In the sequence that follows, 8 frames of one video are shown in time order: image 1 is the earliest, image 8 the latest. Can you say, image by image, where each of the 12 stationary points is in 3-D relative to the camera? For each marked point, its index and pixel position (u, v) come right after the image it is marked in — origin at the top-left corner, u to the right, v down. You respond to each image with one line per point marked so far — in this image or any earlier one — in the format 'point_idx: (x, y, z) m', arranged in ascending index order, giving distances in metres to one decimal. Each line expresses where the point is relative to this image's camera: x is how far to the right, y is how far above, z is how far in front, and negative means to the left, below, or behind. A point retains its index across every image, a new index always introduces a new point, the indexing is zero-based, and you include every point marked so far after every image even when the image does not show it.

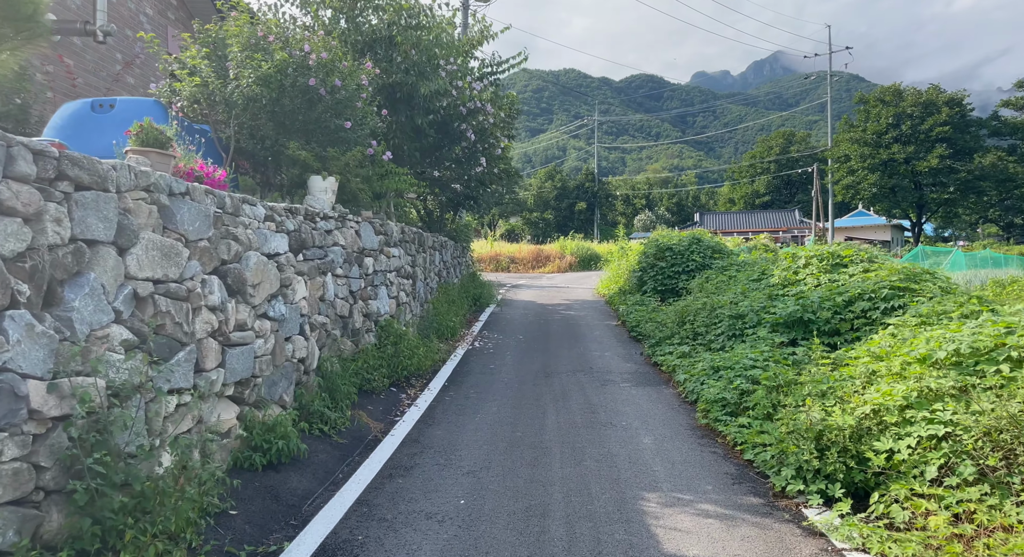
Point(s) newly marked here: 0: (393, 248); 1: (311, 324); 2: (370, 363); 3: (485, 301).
0: (-1.7, +0.4, +9.3) m
1: (-1.9, -0.4, +6.3) m
2: (-1.6, -1.0, +7.6) m
3: (-0.7, -0.6, +17.1) m
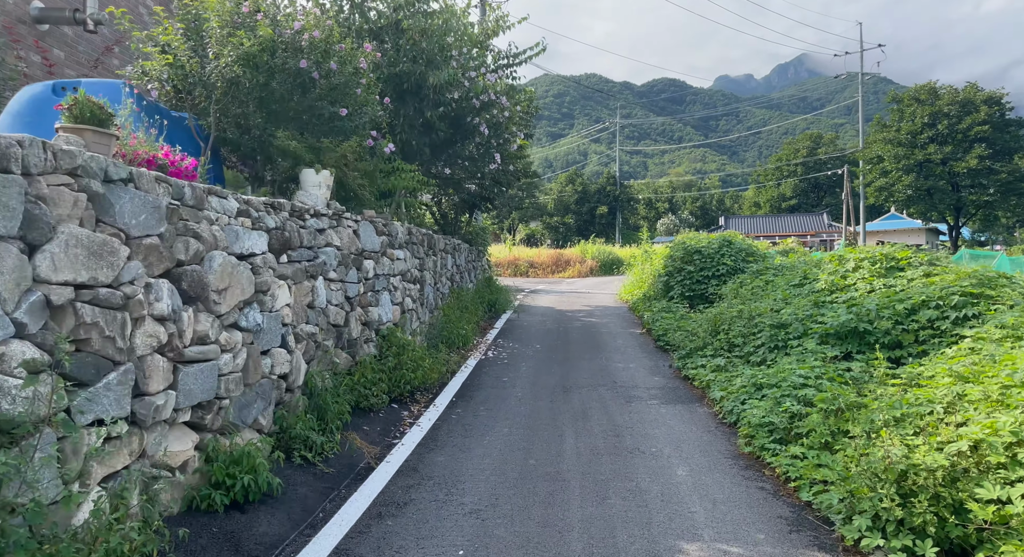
0: (-1.5, +0.4, +8.6) m
1: (-1.8, -0.5, +5.5) m
2: (-1.5, -1.0, +6.8) m
3: (-0.3, -0.7, +16.3) m
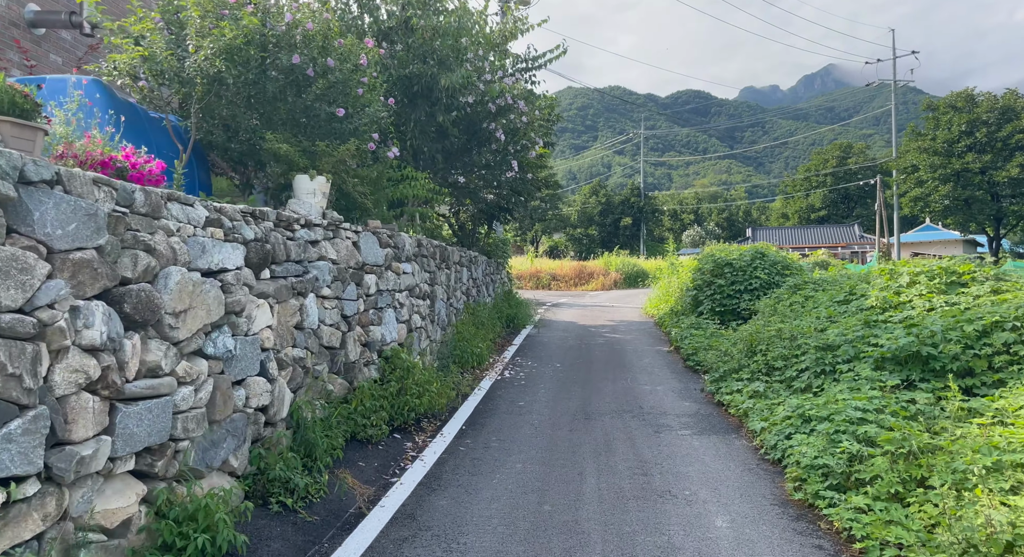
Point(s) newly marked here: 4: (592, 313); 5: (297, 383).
0: (-1.3, +0.2, +7.9) m
1: (-1.7, -0.6, +4.9) m
2: (-1.4, -1.2, +6.1) m
3: (+0.2, -1.0, +15.6) m
4: (+2.4, -1.0, +19.8) m
5: (-1.7, -0.8, +5.2) m
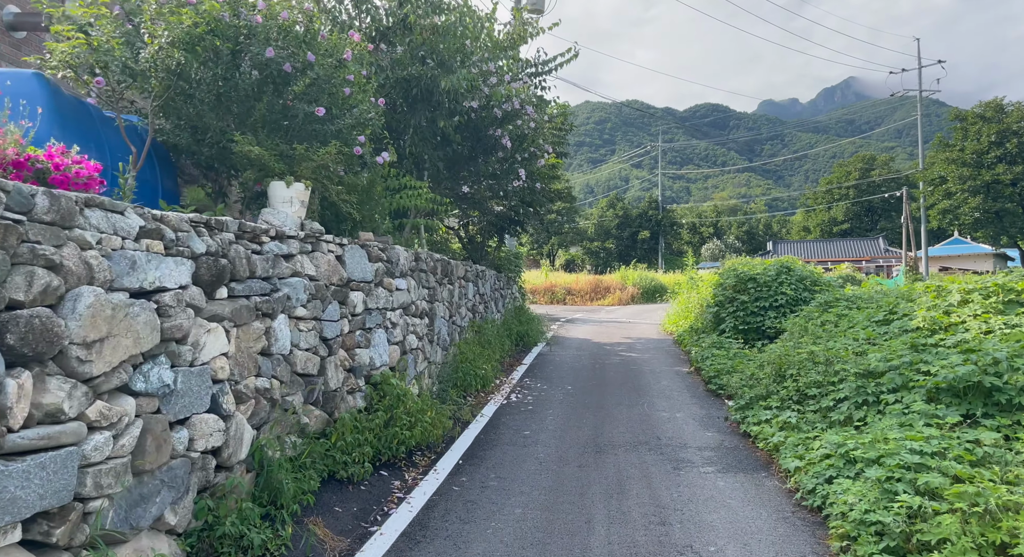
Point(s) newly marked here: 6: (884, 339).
0: (-1.2, 0.0, +7.3) m
1: (-1.7, -0.7, +4.2) m
2: (-1.4, -1.3, +5.5) m
3: (+0.4, -1.4, +14.8) m
4: (+2.8, -1.5, +19.0) m
5: (-1.7, -0.9, +4.5) m
6: (+3.9, -0.6, +6.9) m
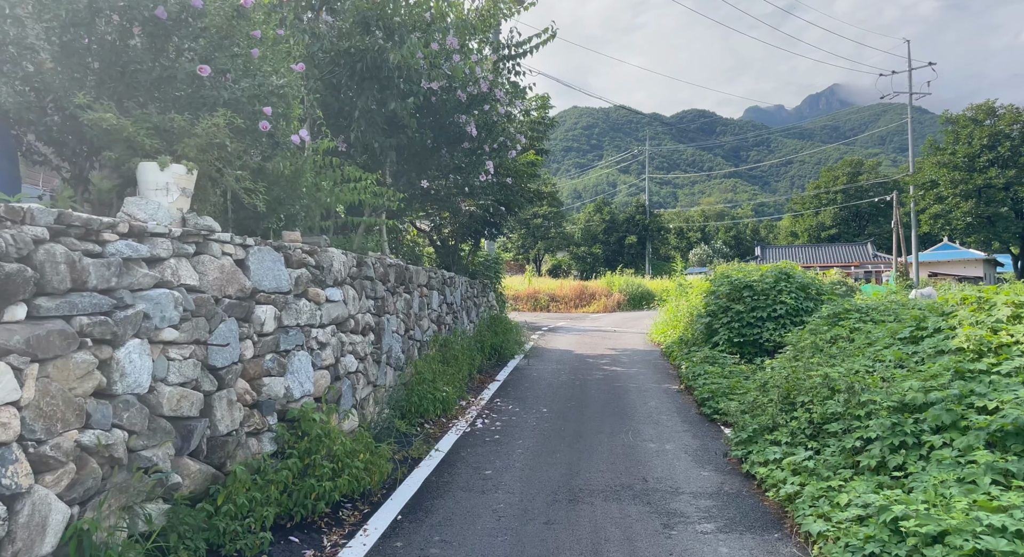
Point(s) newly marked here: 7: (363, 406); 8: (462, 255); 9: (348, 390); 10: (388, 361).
0: (-1.6, -0.1, +6.0) m
1: (-2.1, -0.8, +2.9) m
2: (-1.7, -1.4, +4.2) m
3: (-0.1, -1.5, +13.6) m
4: (+2.1, -1.7, +17.8) m
5: (-2.0, -1.0, +3.2) m
6: (+3.5, -0.7, +5.7) m
7: (-1.5, -1.3, +6.7) m
8: (-1.1, +0.6, +15.4) m
9: (-1.5, -1.0, +6.2) m
10: (-1.4, -0.9, +7.6) m
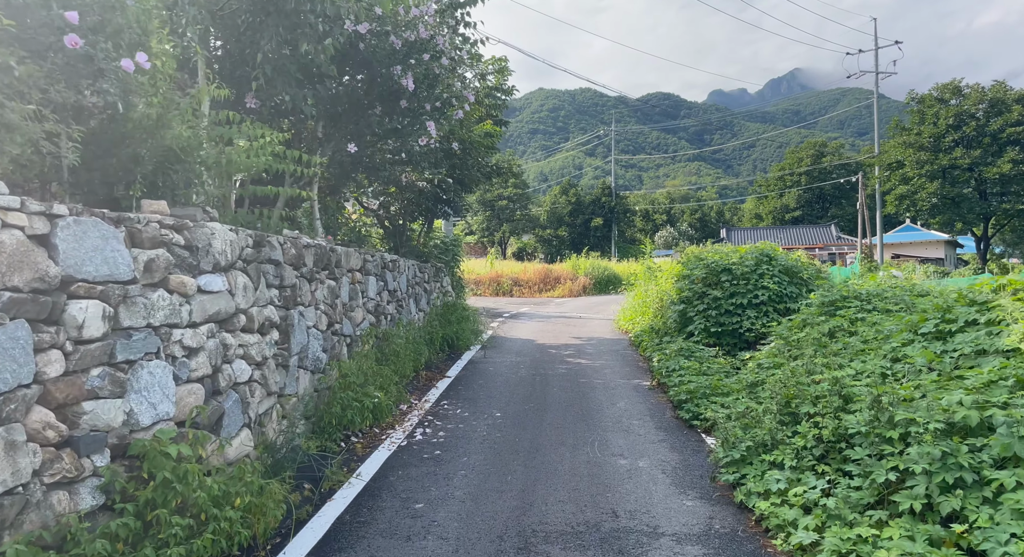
0: (-2.1, 0.0, +4.6) m
1: (-2.4, -0.8, +1.5) m
2: (-2.1, -1.3, +2.8) m
3: (-1.0, -1.2, +12.3) m
4: (+1.1, -1.2, +16.6) m
5: (-2.4, -1.0, +1.8) m
6: (+3.0, -0.6, +4.6) m
7: (-2.0, -1.2, +5.3) m
8: (-2.1, +0.9, +13.9) m
9: (-2.0, -0.9, +4.8) m
10: (-1.9, -0.8, +6.2) m
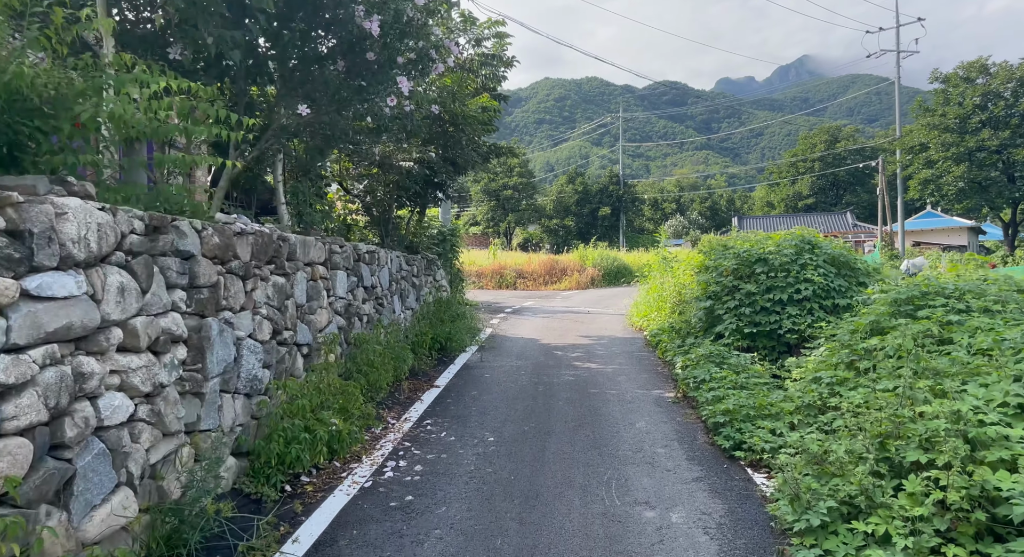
0: (-2.2, 0.0, +3.1) m
1: (-2.5, -0.8, 0.0) m
2: (-2.2, -1.4, +1.3) m
3: (-1.0, -1.1, +10.8) m
4: (+1.1, -1.0, +15.1) m
5: (-2.5, -1.0, +0.3) m
6: (+3.0, -0.6, +3.1) m
7: (-2.1, -1.1, +3.8) m
8: (-2.1, +1.0, +12.5) m
9: (-2.1, -0.9, +3.4) m
10: (-2.0, -0.8, +4.7) m
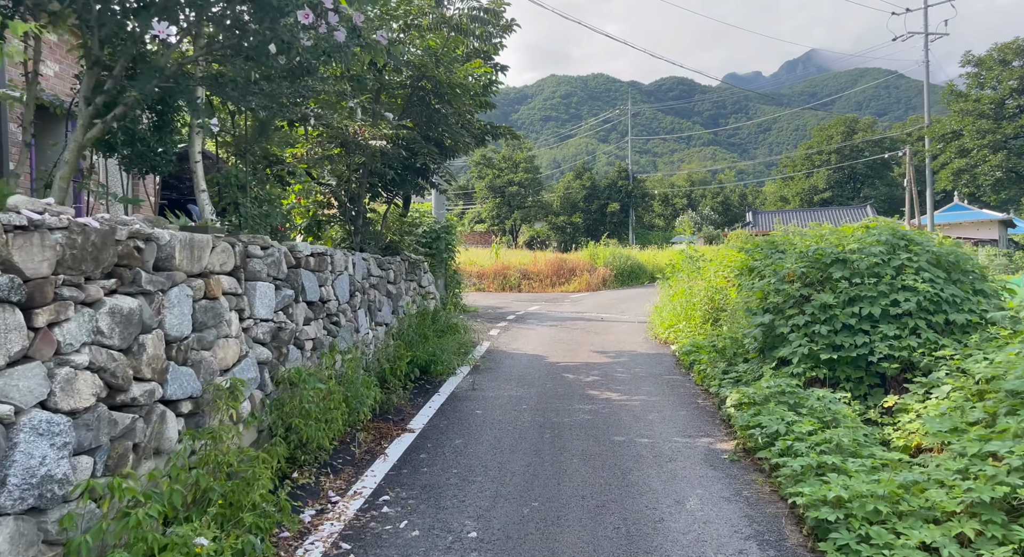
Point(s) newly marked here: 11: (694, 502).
0: (-2.3, -0.1, +0.9) m
1: (-2.6, -0.9, -2.1) m
2: (-2.3, -1.5, -0.8) m
3: (-1.0, -1.2, +8.6) m
4: (+1.2, -1.1, +12.9) m
5: (-2.6, -1.2, -1.8) m
6: (+2.9, -0.7, +0.8) m
7: (-2.1, -1.3, +1.7) m
8: (-2.1, +0.9, +10.3) m
9: (-2.1, -1.1, +1.2) m
10: (-2.1, -0.9, +2.6) m
11: (+1.3, -1.6, +4.7) m
